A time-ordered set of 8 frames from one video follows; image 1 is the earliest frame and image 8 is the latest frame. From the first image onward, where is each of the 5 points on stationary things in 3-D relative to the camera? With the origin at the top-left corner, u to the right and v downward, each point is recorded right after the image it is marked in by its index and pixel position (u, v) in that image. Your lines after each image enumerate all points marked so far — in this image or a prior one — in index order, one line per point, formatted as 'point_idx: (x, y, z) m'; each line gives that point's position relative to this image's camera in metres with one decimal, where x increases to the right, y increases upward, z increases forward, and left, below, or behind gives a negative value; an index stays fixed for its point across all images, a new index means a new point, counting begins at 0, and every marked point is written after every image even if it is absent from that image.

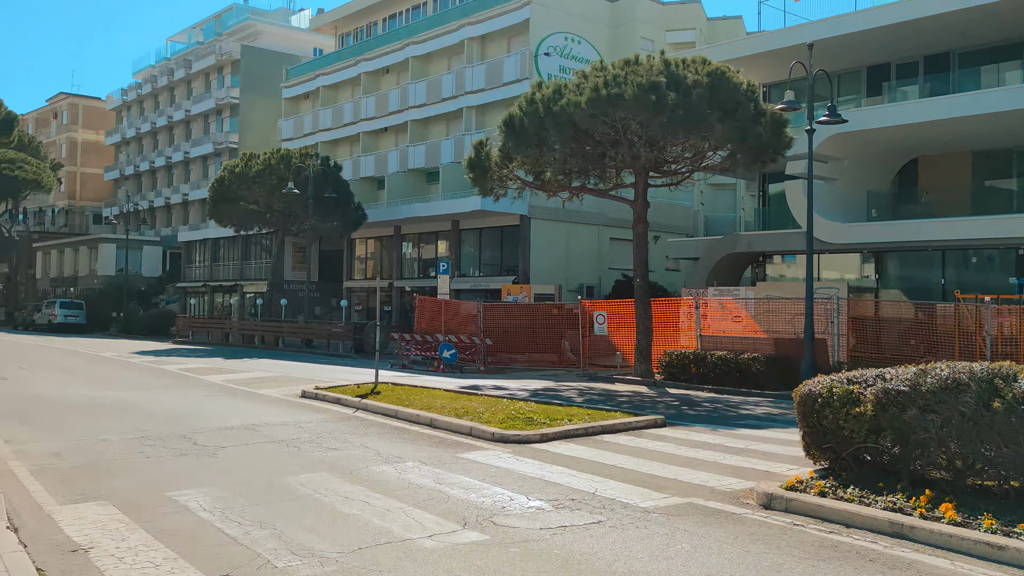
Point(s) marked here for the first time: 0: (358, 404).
0: (-2.0, -1.5, +12.6) m
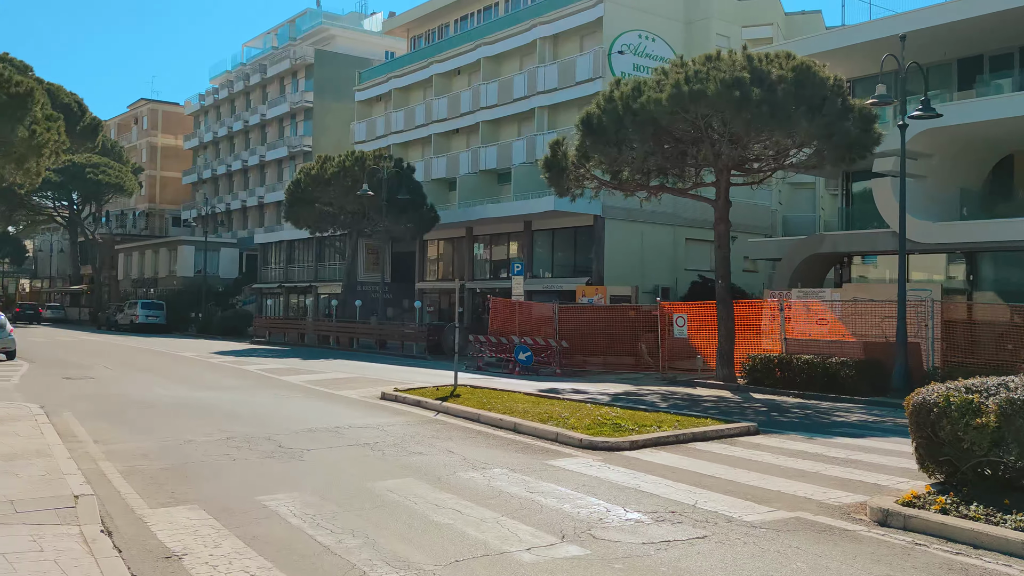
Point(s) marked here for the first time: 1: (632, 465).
0: (-0.9, -1.6, +12.5) m
1: (+1.1, -1.6, +8.8) m
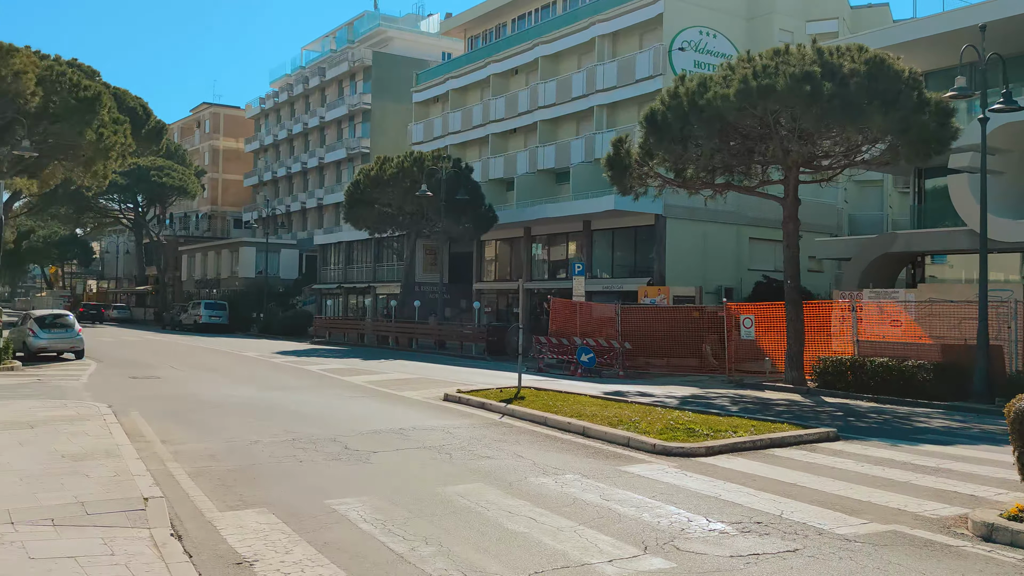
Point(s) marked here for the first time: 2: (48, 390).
0: (-0.1, -1.6, +12.2) m
1: (+1.8, -1.6, +8.5) m
2: (-7.6, -1.7, +15.7) m
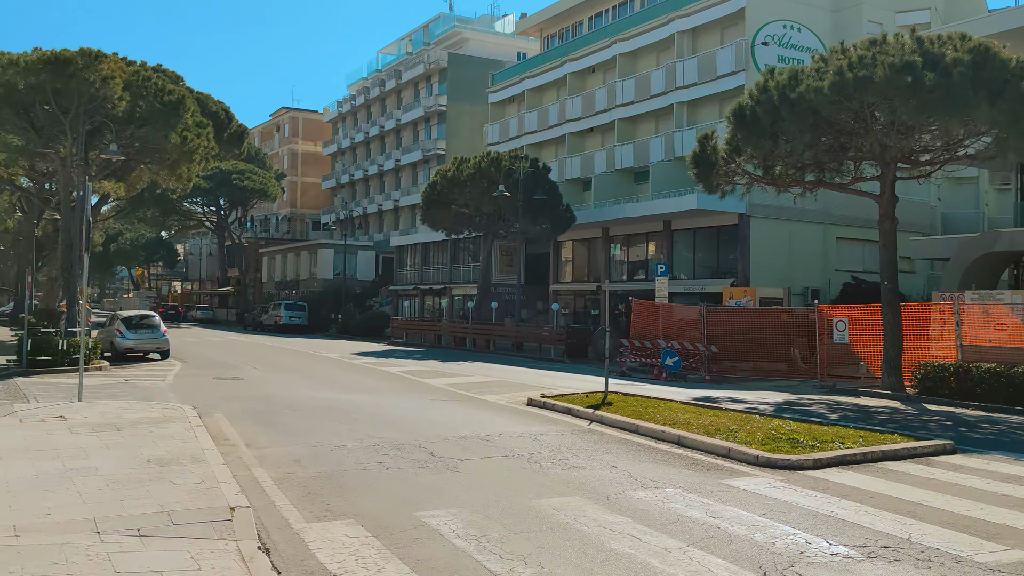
0: (+1.0, -1.6, +11.8) m
1: (+2.5, -1.6, +7.9) m
2: (-6.2, -1.7, +15.8) m
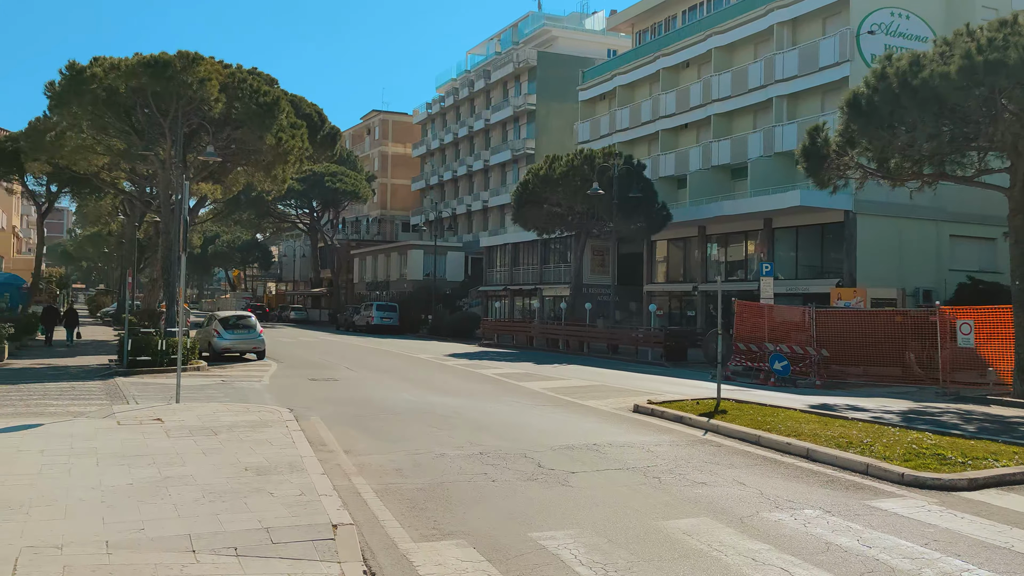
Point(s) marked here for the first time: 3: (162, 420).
0: (+2.3, -1.6, +11.0) m
1: (+3.4, -1.6, +7.0) m
2: (-4.6, -1.7, +15.7) m
3: (-3.9, -1.5, +10.7) m
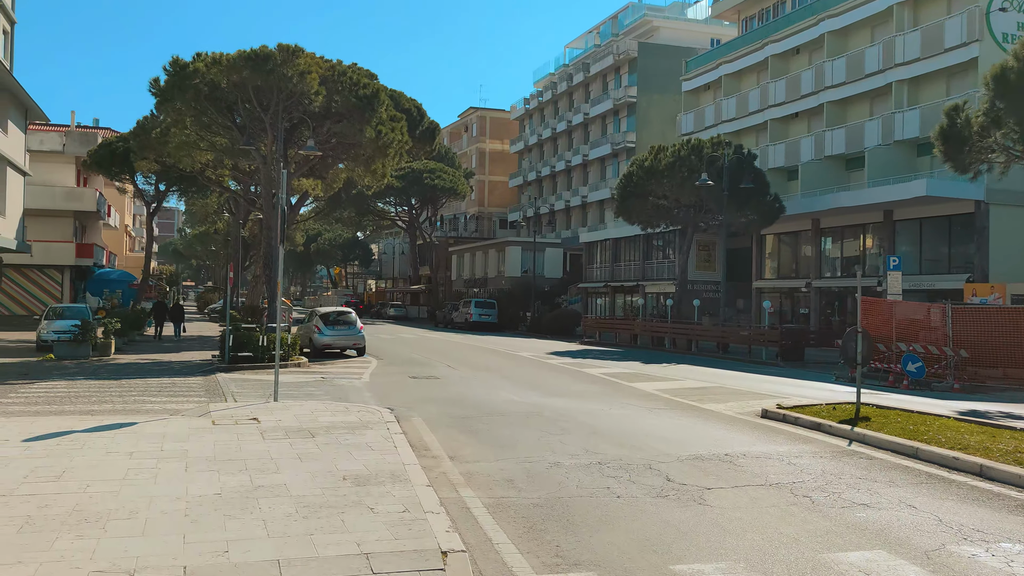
0: (+3.5, -1.5, +9.8) m
1: (+4.3, -1.6, +5.7) m
2: (-2.9, -1.6, +15.1) m
3: (-2.7, -1.4, +10.2) m
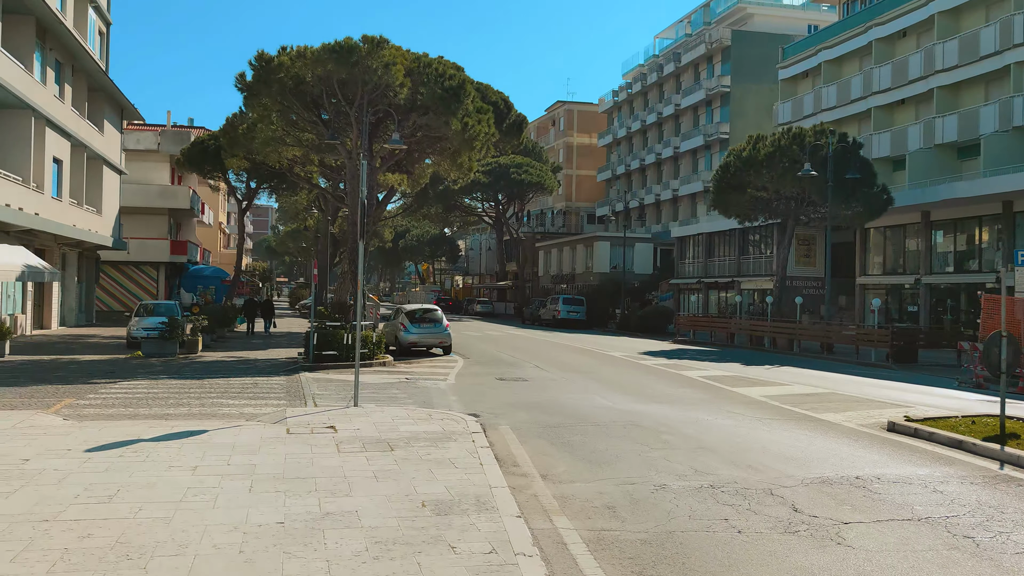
0: (+4.4, -1.5, +8.5) m
1: (+4.8, -1.6, +4.3) m
2: (-1.5, -1.6, +14.4) m
3: (-1.7, -1.4, +9.4) m
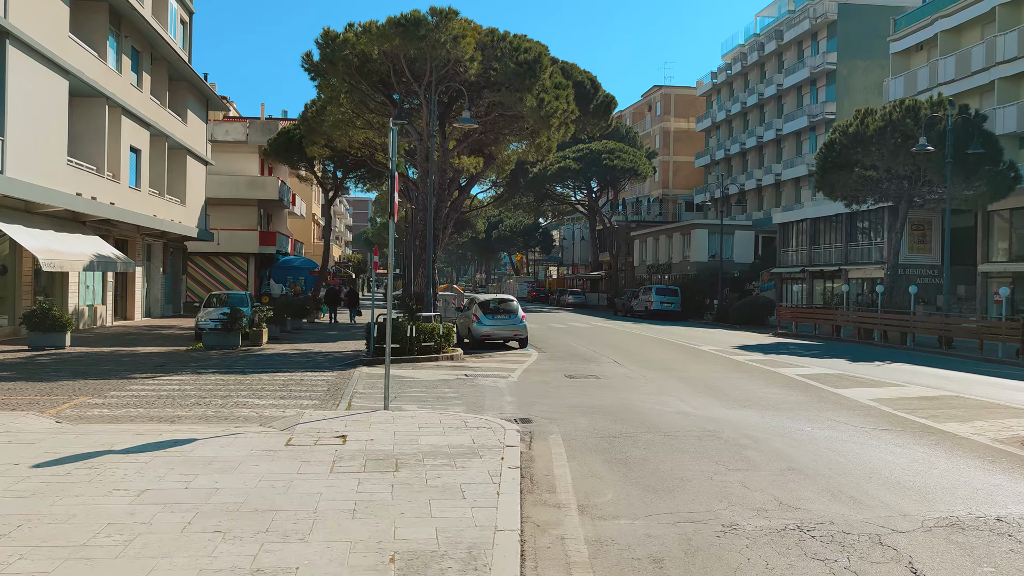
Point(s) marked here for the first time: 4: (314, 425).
0: (+4.6, -1.3, +6.4) m
1: (+4.6, -1.5, +2.2) m
2: (-0.6, -1.4, +12.9) m
3: (-1.4, -1.3, +8.0) m
4: (-1.8, -1.3, +8.8) m
